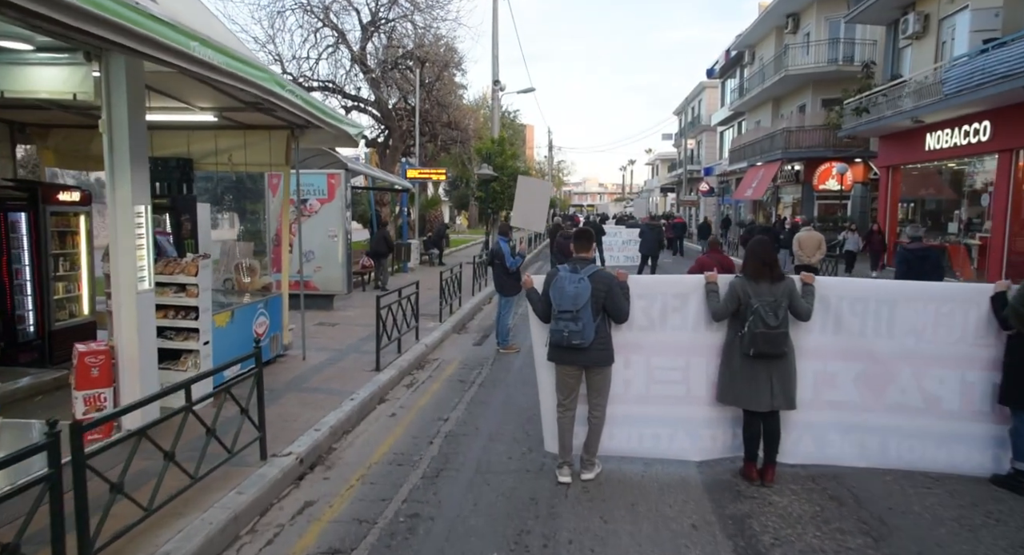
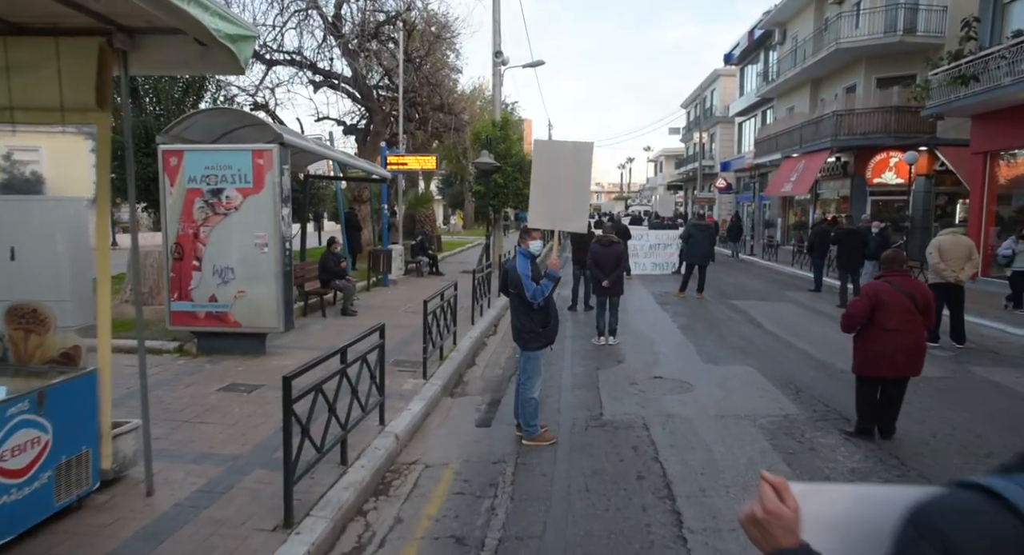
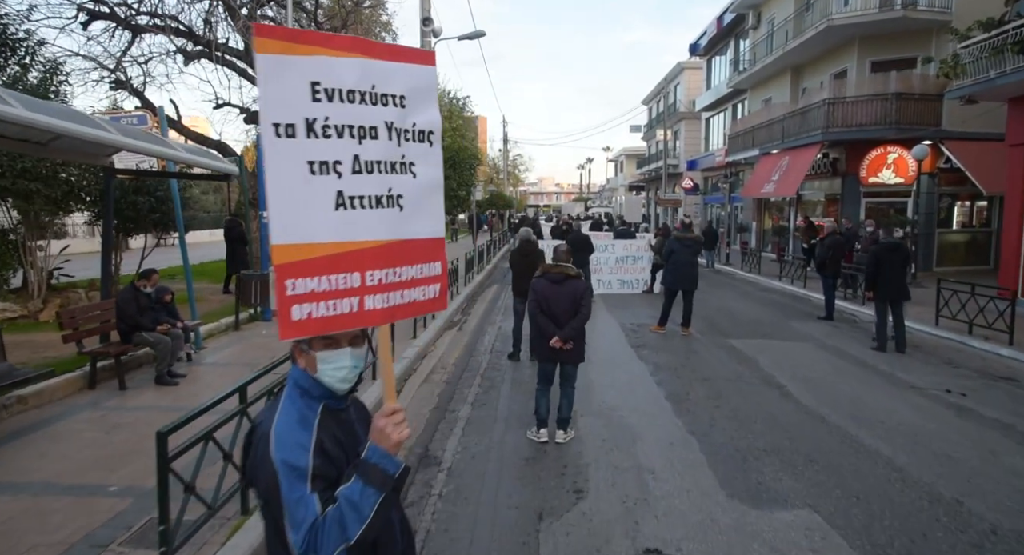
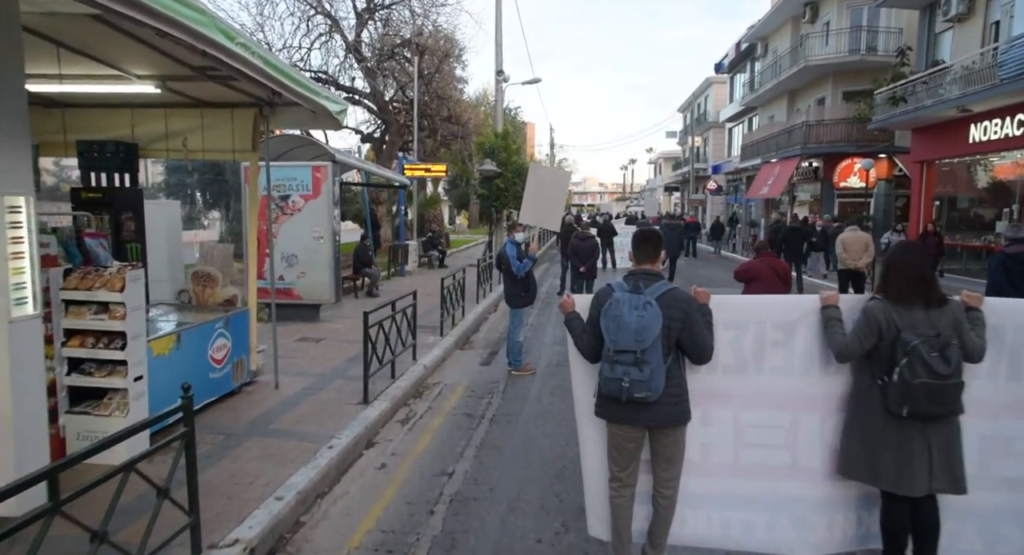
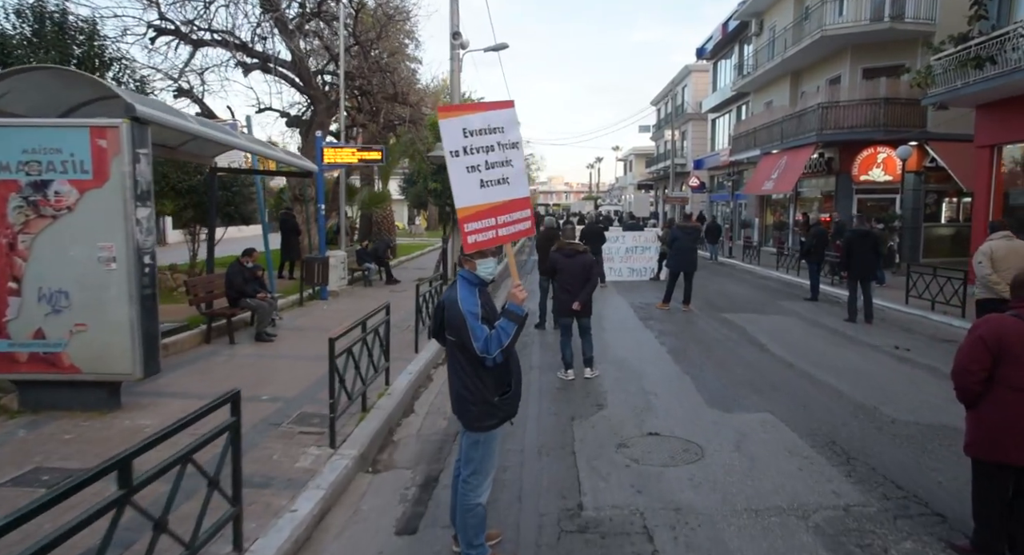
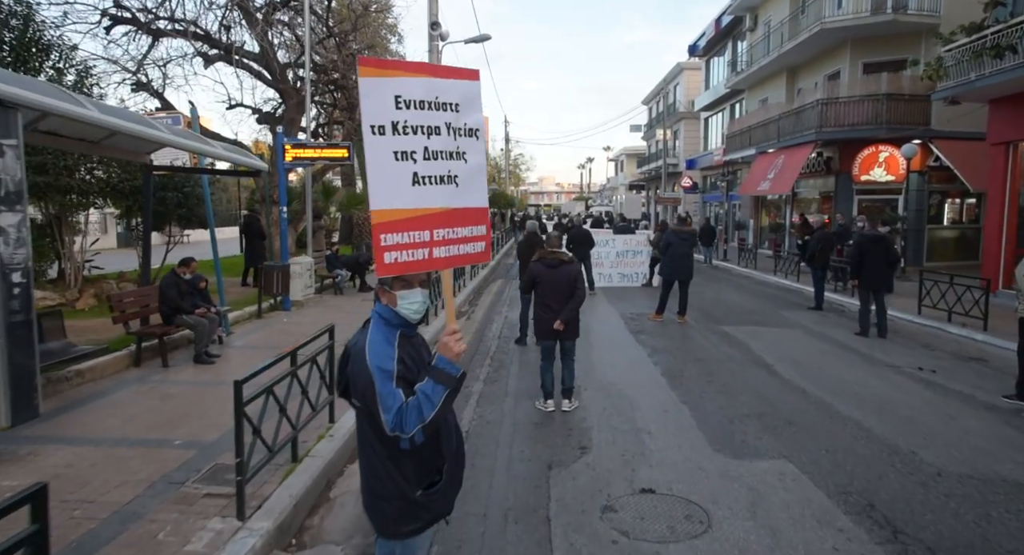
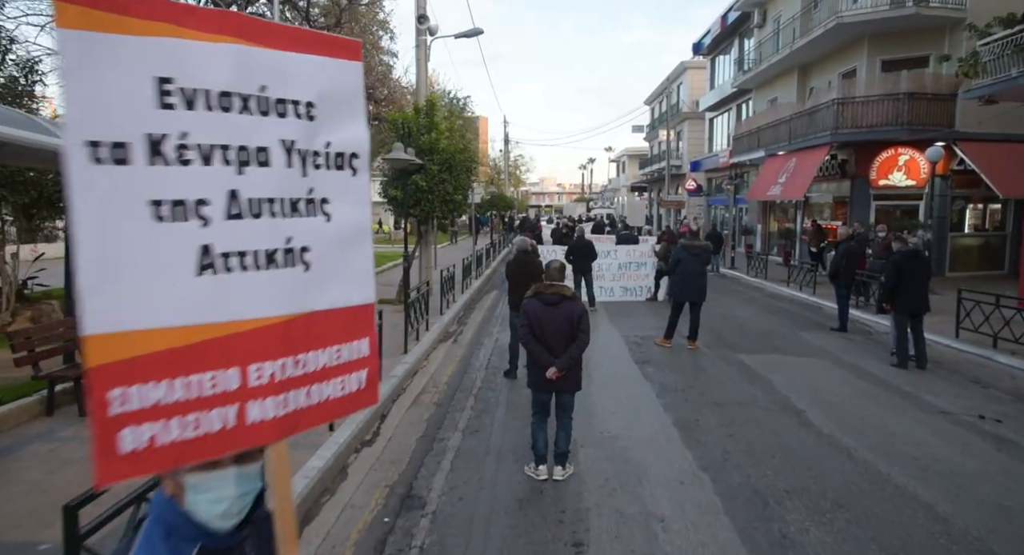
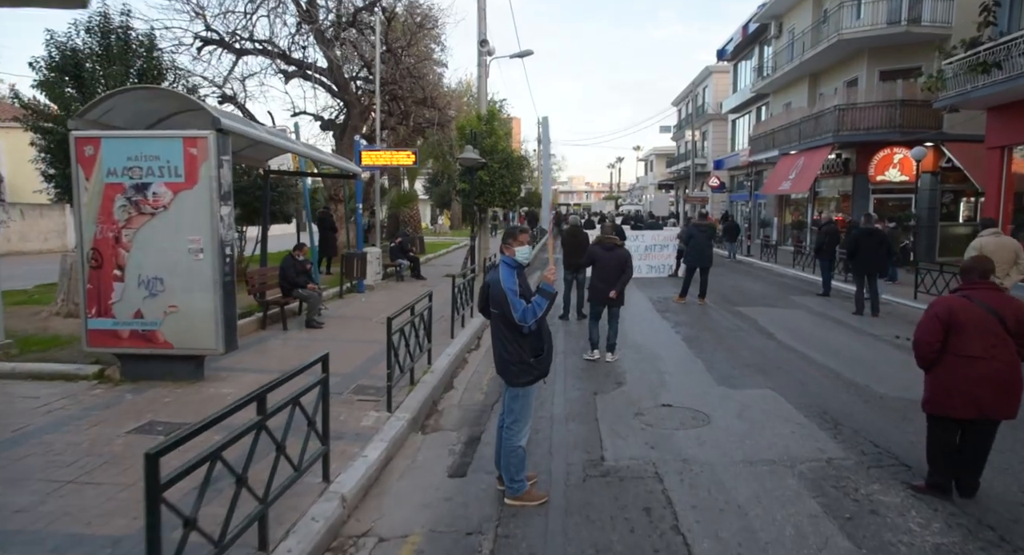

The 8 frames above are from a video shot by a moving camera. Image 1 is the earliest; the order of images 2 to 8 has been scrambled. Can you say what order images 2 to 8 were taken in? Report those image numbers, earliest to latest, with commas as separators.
4, 2, 8, 5, 6, 3, 7
